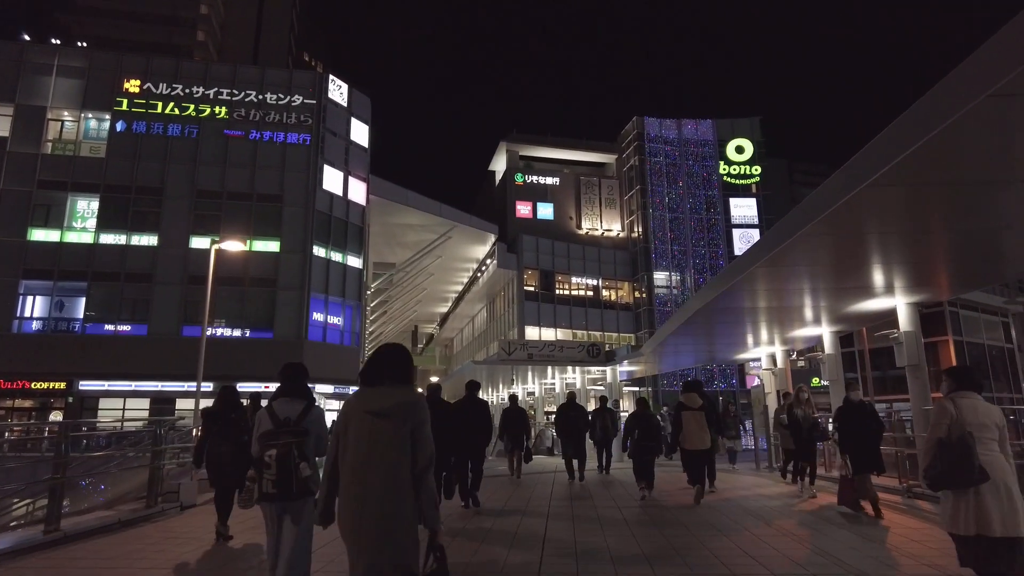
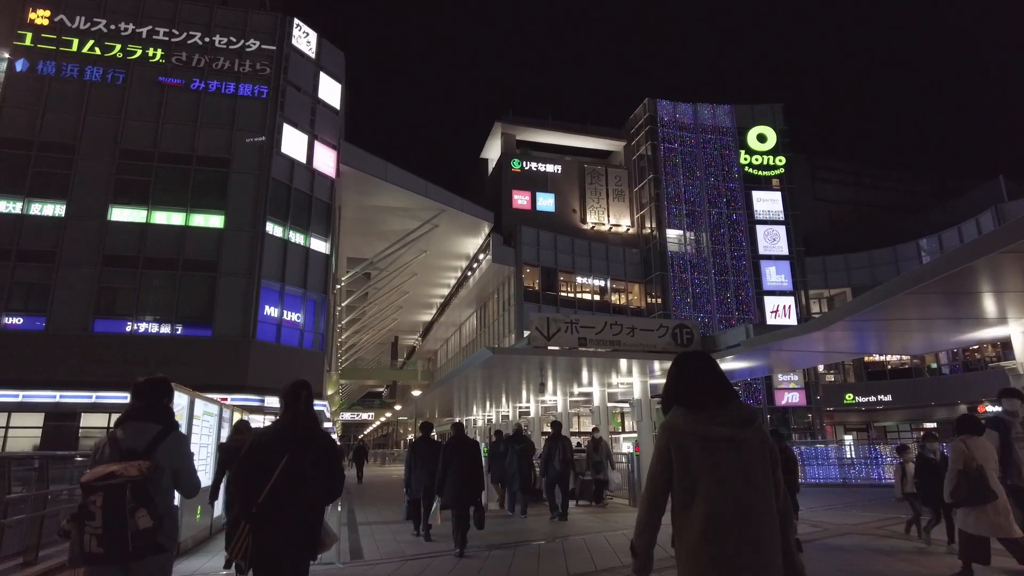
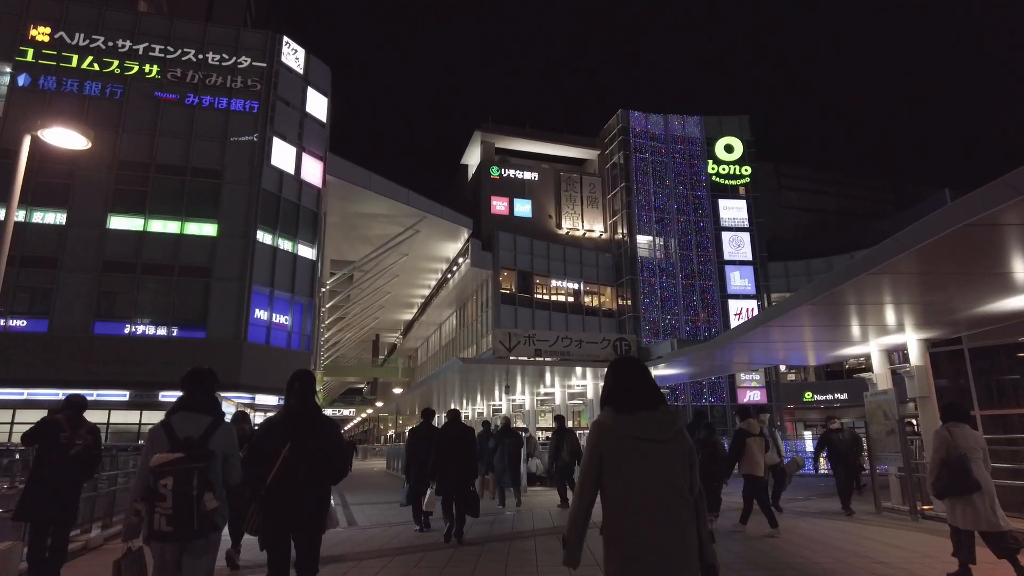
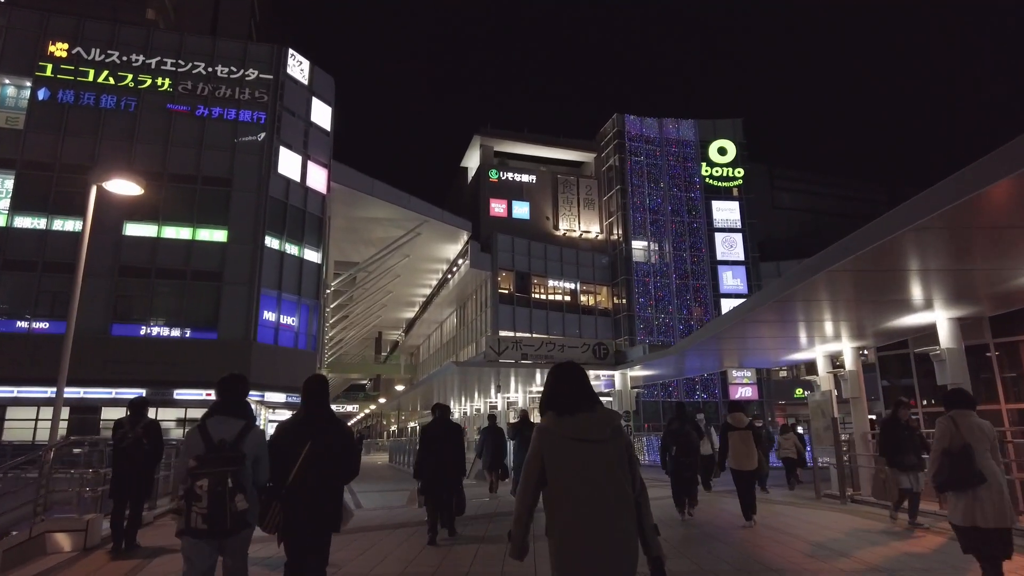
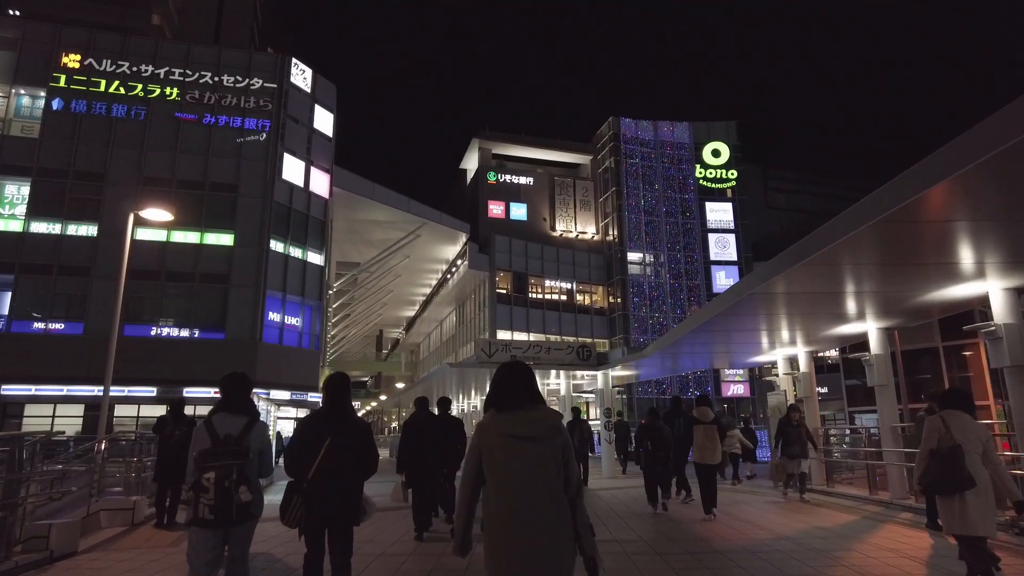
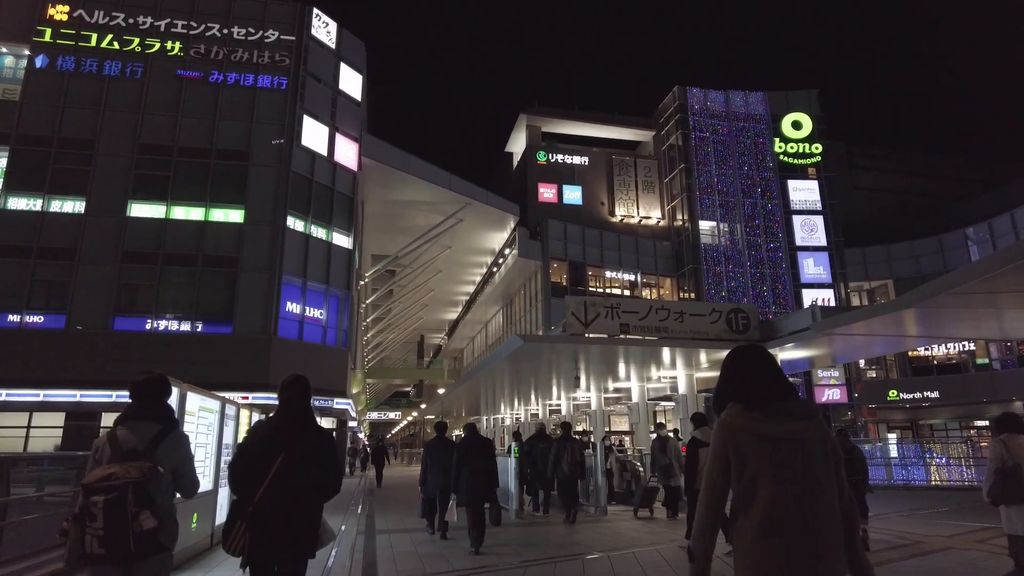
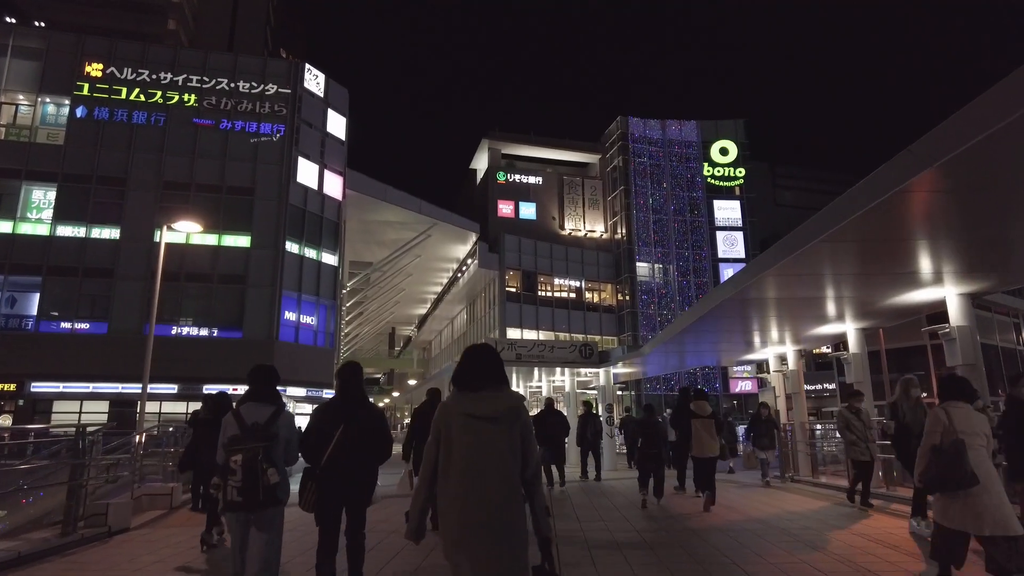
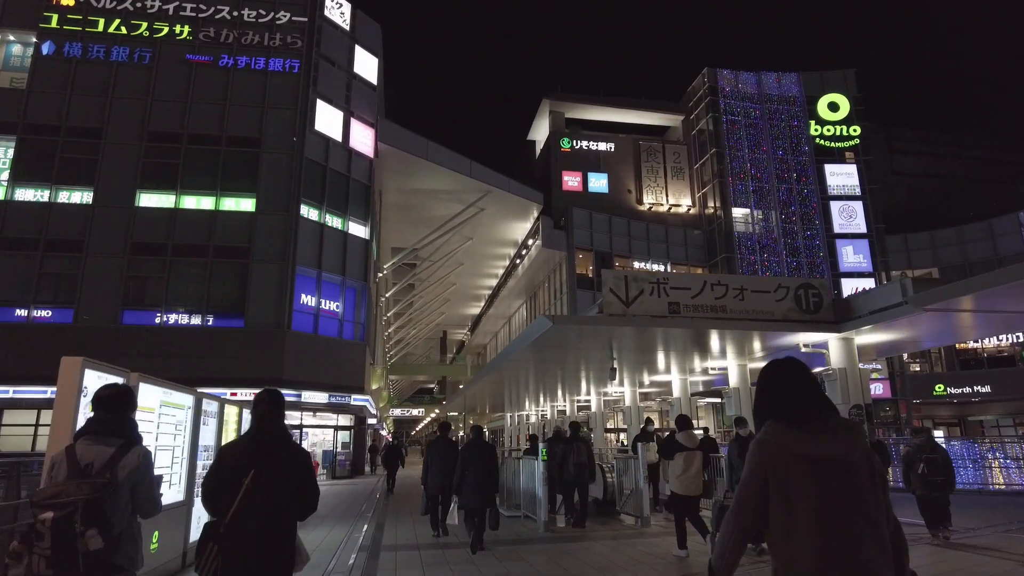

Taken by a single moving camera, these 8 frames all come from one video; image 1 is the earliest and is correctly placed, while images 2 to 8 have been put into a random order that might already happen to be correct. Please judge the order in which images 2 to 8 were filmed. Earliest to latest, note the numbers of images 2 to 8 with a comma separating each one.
7, 5, 4, 3, 2, 6, 8
